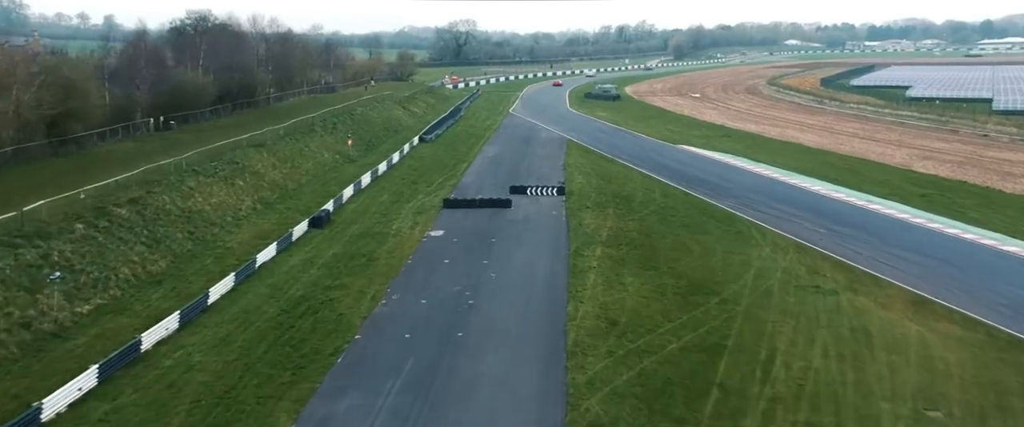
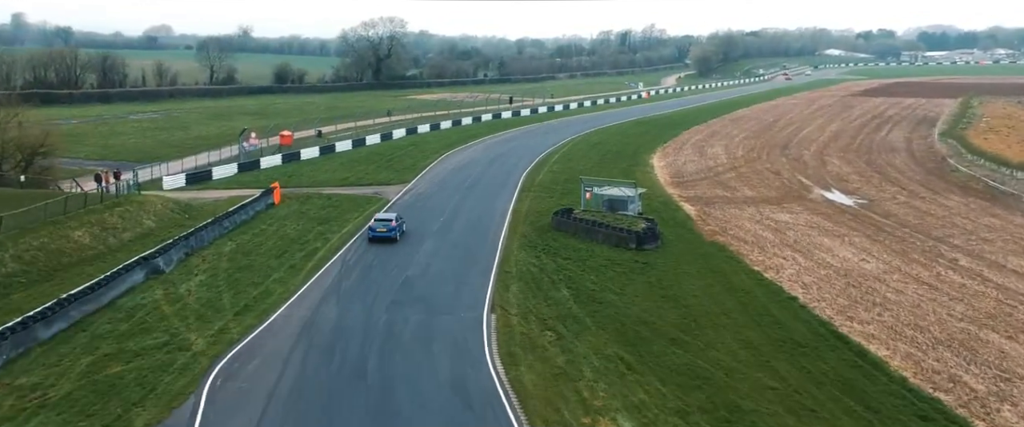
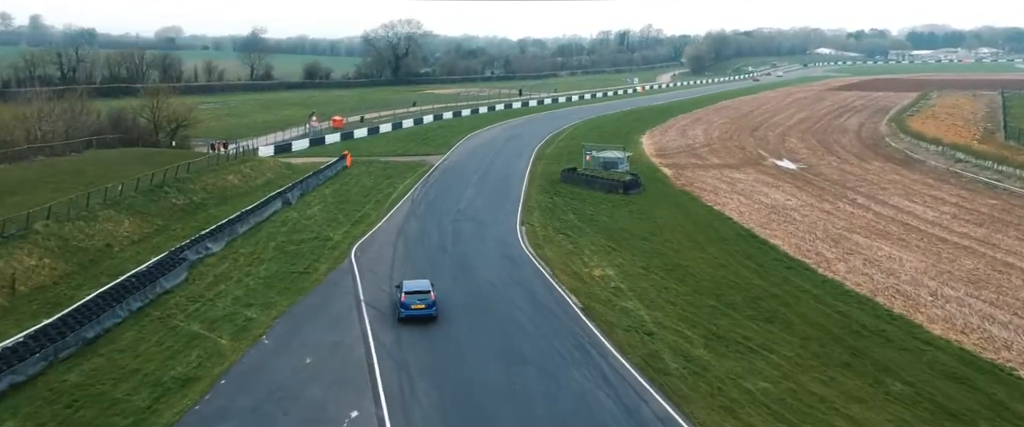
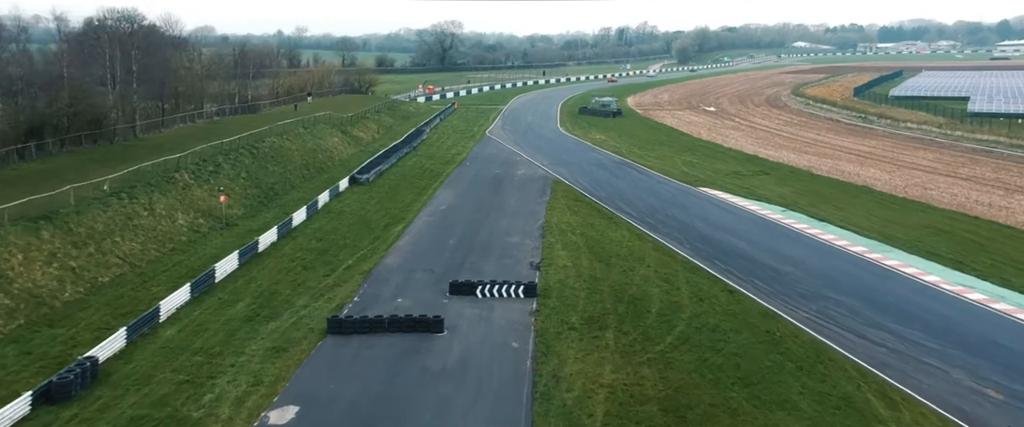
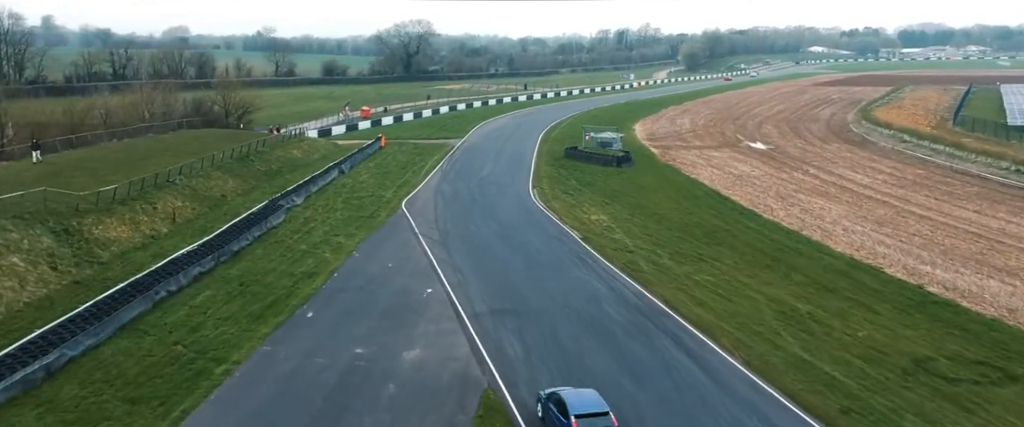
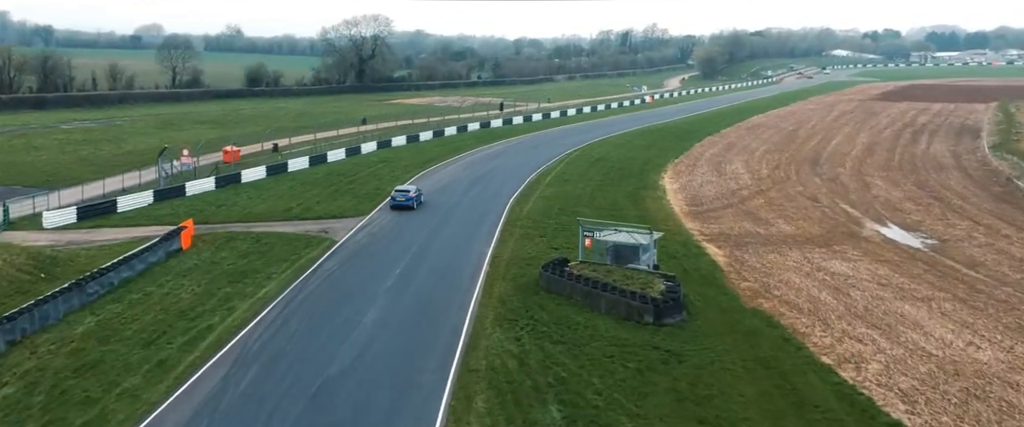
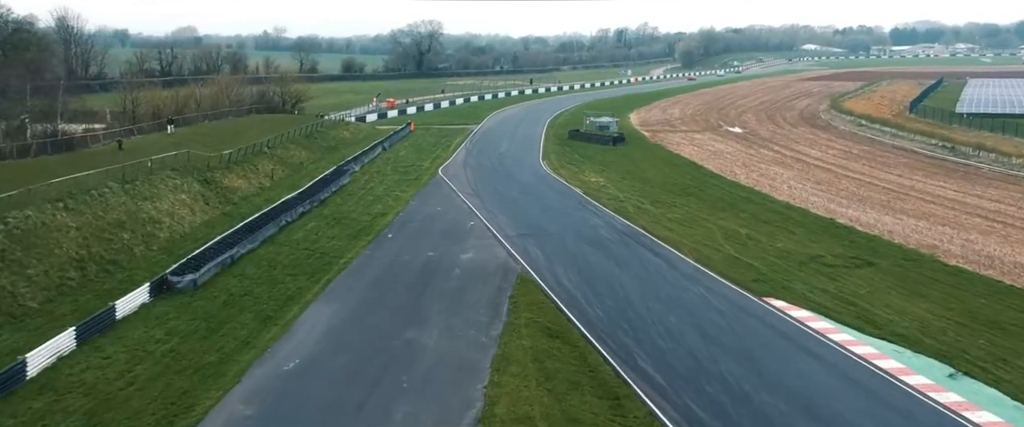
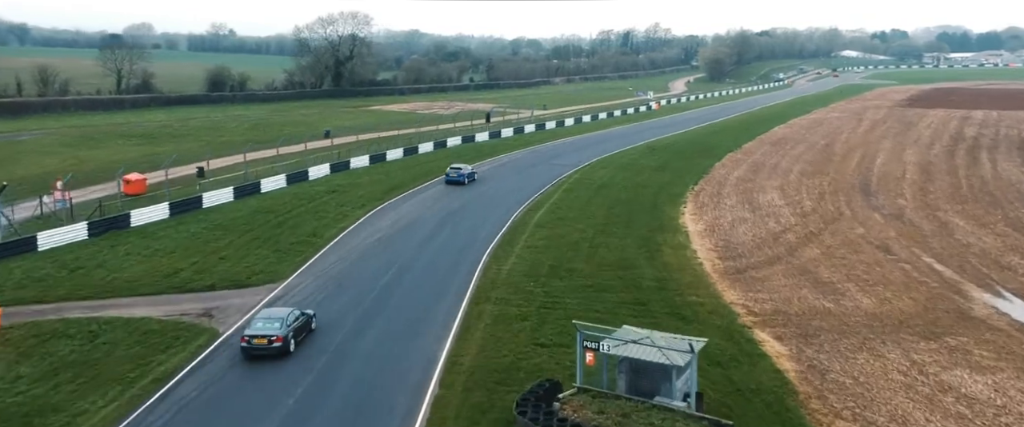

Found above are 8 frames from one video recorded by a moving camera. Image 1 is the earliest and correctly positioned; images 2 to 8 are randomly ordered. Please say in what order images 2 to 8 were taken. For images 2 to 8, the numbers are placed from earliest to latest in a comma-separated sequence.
4, 7, 5, 3, 2, 6, 8
